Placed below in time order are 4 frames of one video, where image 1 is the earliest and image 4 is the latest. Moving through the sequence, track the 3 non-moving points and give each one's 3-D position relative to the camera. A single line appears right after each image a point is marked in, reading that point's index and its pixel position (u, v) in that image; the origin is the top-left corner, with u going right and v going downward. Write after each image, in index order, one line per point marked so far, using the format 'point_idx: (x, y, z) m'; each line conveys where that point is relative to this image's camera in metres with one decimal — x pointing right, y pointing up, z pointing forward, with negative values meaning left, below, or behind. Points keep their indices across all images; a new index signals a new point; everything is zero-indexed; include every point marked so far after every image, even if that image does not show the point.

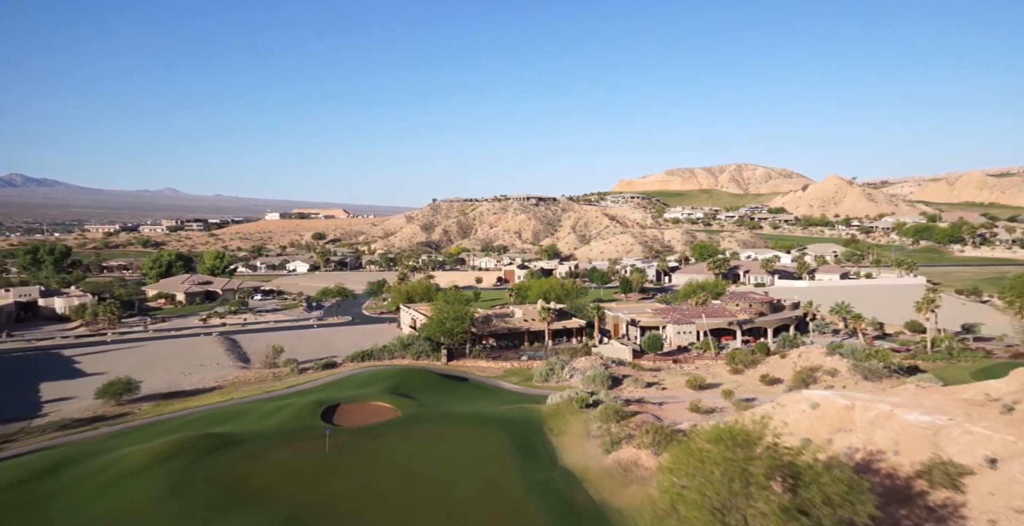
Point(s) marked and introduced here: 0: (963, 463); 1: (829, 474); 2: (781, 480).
0: (+13.5, -6.0, +19.2) m
1: (+7.9, -5.4, +17.4) m
2: (+6.6, -5.5, +17.0) m
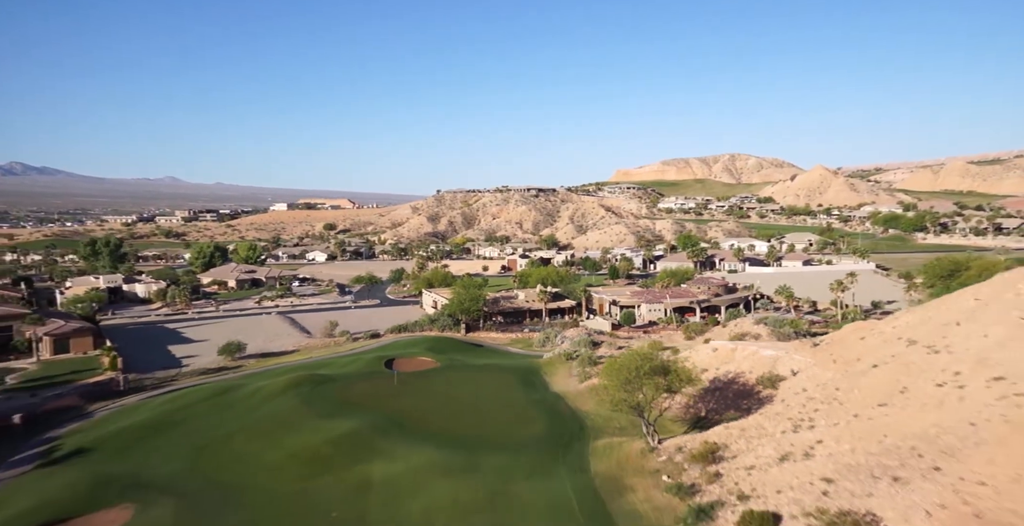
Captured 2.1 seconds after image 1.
0: (+14.0, -5.8, +33.4) m
1: (+8.4, -5.3, +31.6) m
2: (+7.0, -5.3, +31.2) m
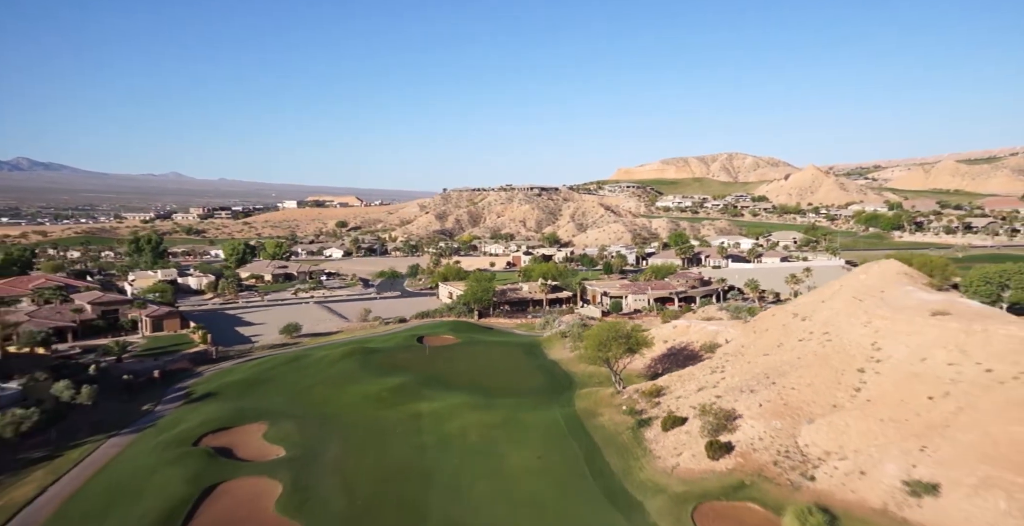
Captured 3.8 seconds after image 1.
0: (+14.5, -5.6, +45.4) m
1: (+8.9, -5.1, +43.6) m
2: (+7.5, -5.2, +43.3) m
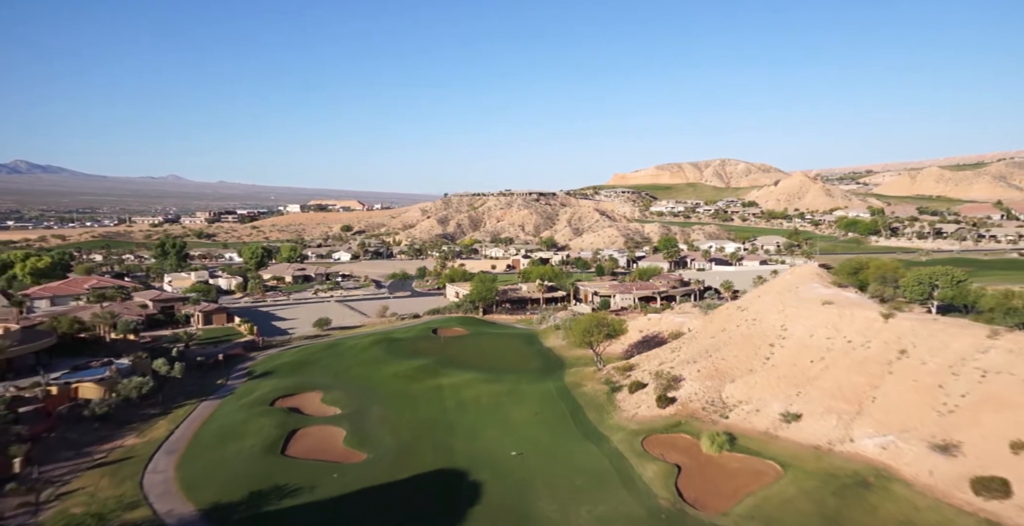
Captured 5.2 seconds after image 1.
0: (+14.6, -5.8, +55.5) m
1: (+9.0, -5.3, +53.7) m
2: (+7.6, -5.4, +53.3) m
